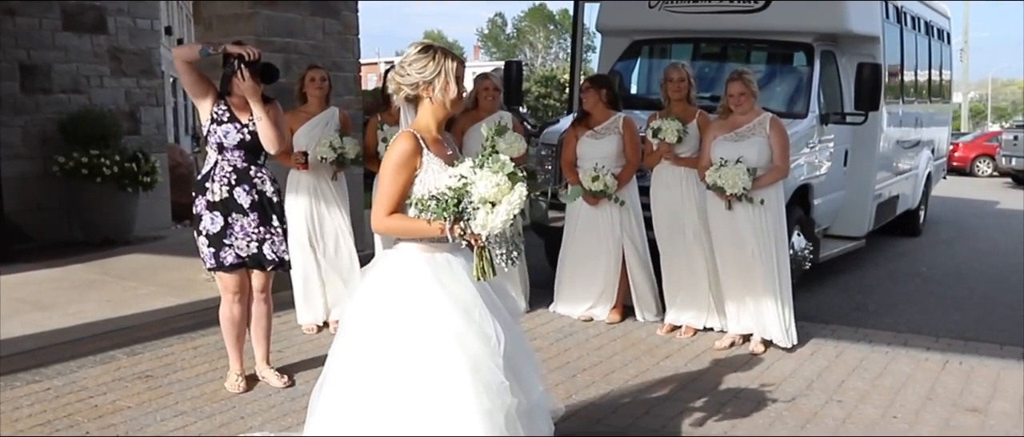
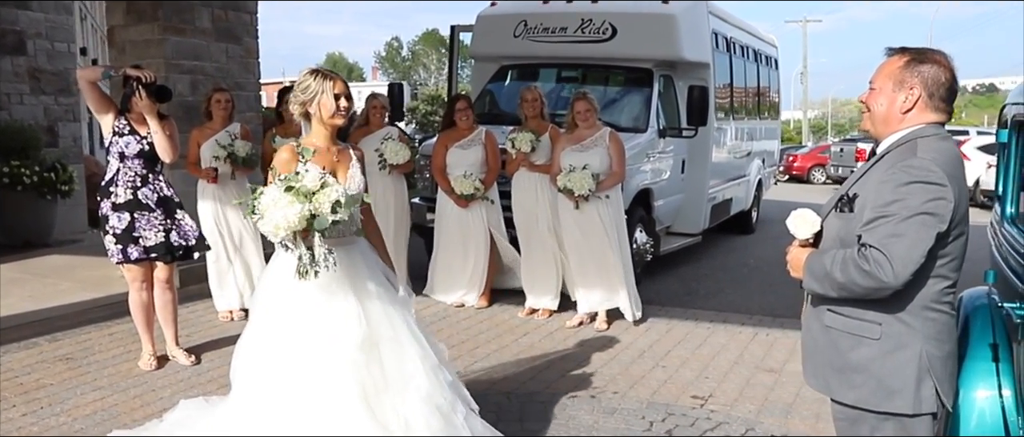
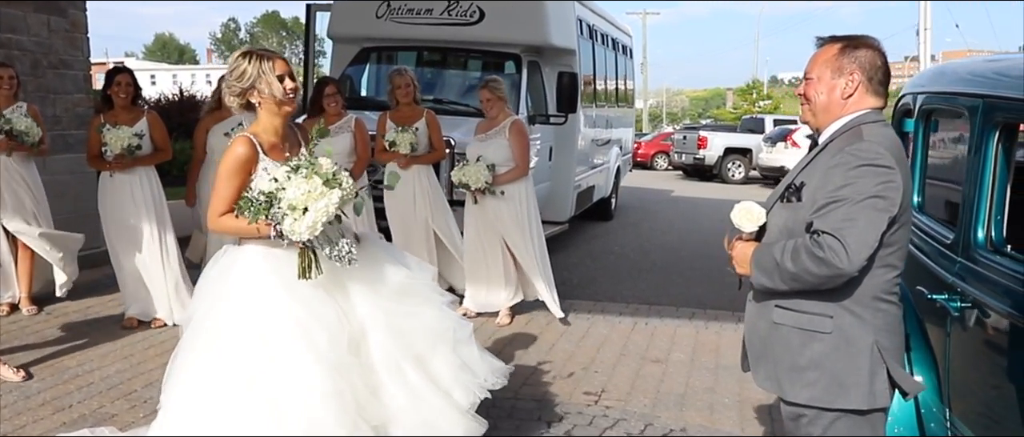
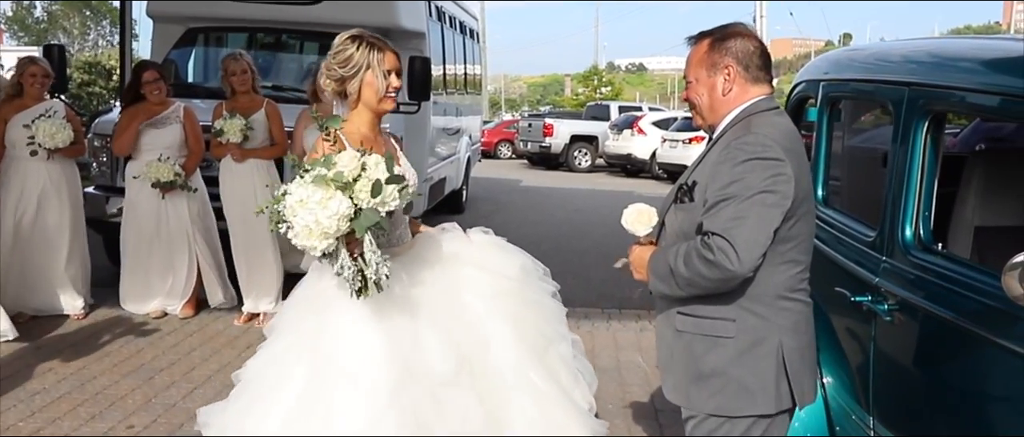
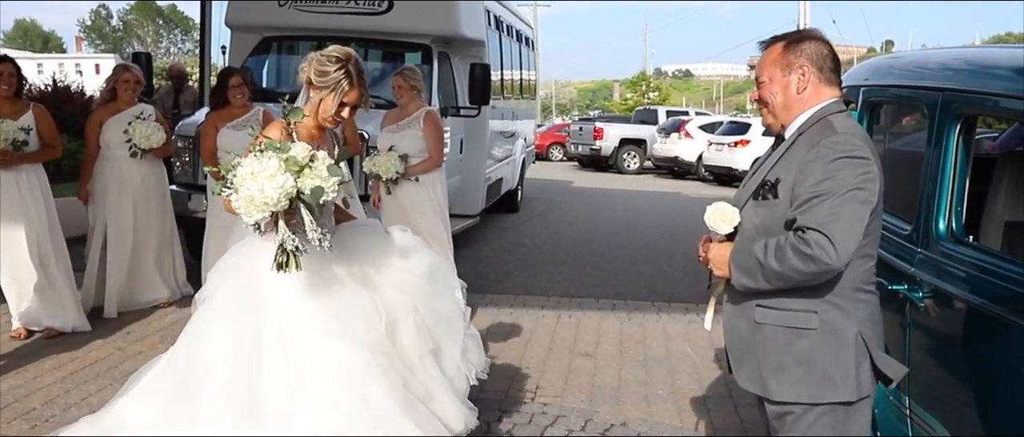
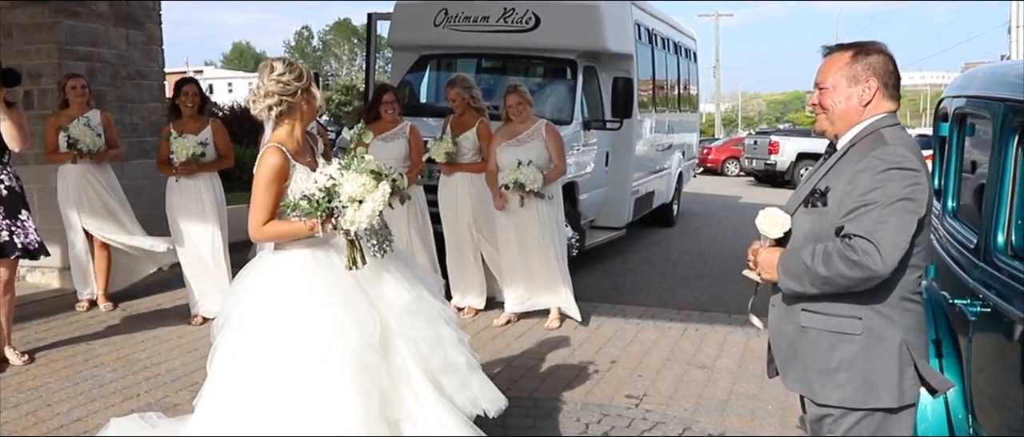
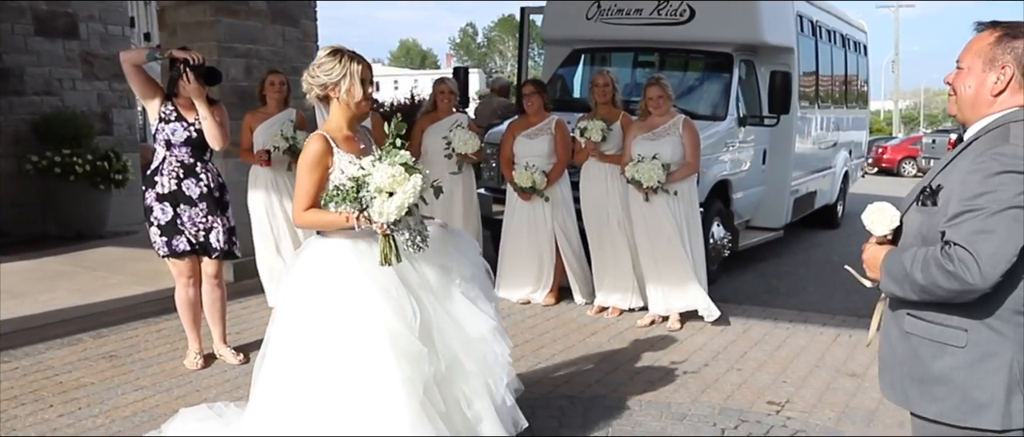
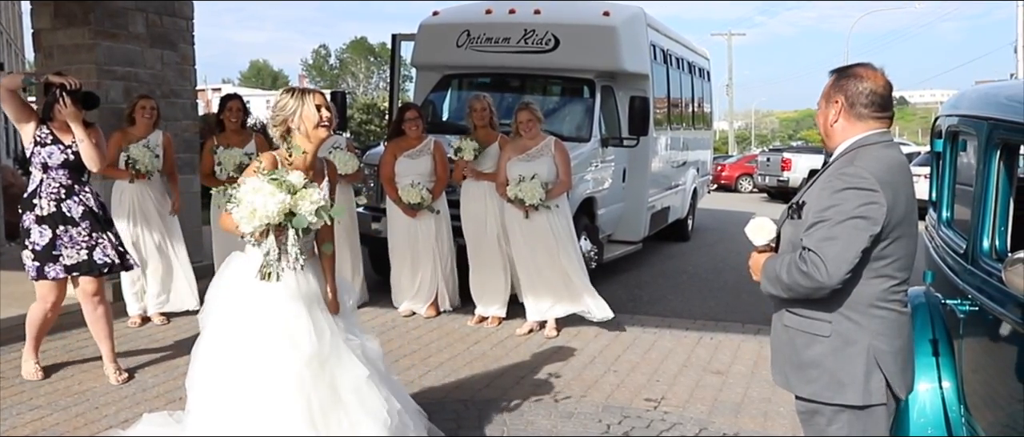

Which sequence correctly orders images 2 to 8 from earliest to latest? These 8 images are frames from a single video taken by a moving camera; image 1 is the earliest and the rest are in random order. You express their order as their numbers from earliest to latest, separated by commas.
7, 2, 8, 6, 3, 5, 4
